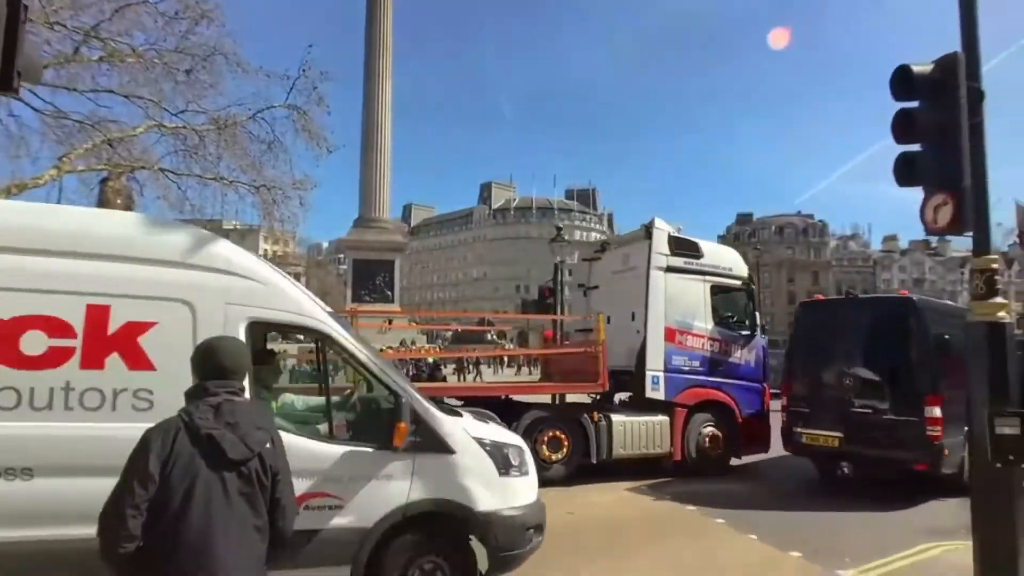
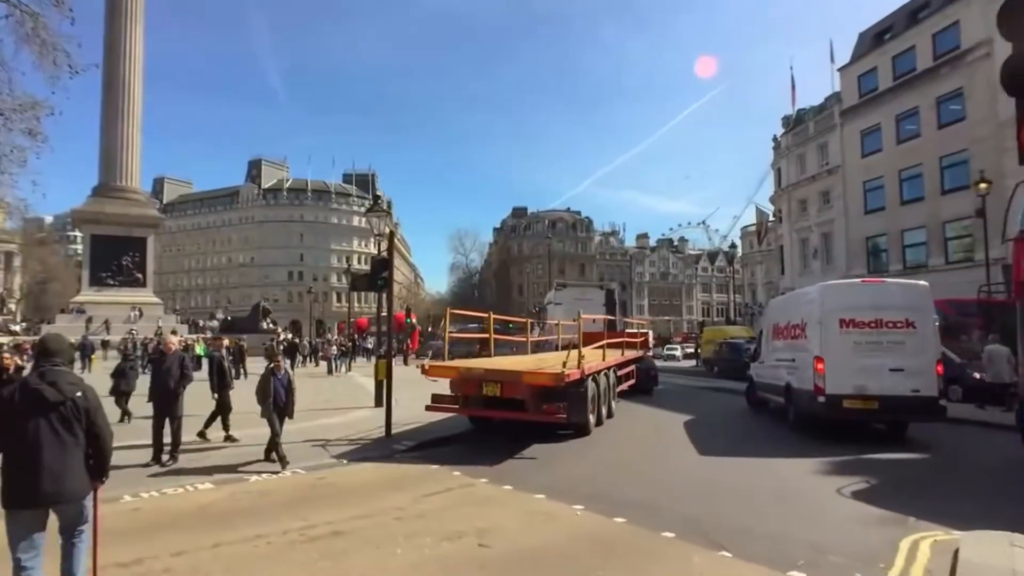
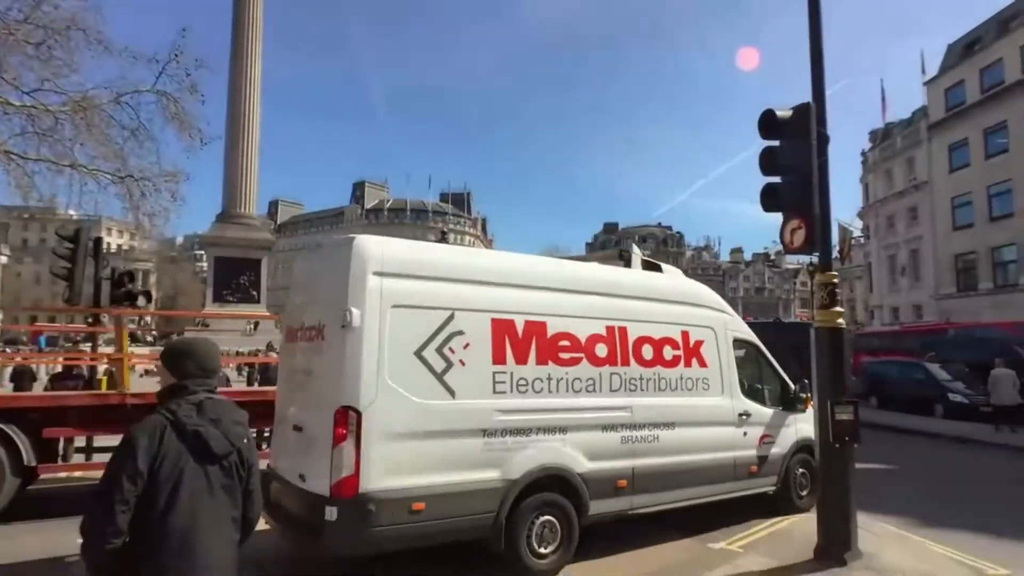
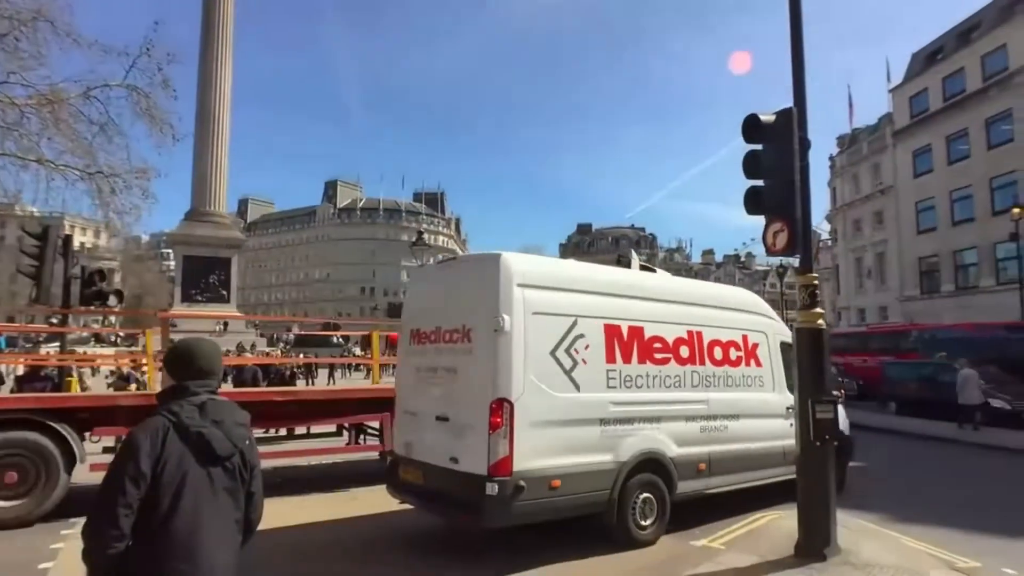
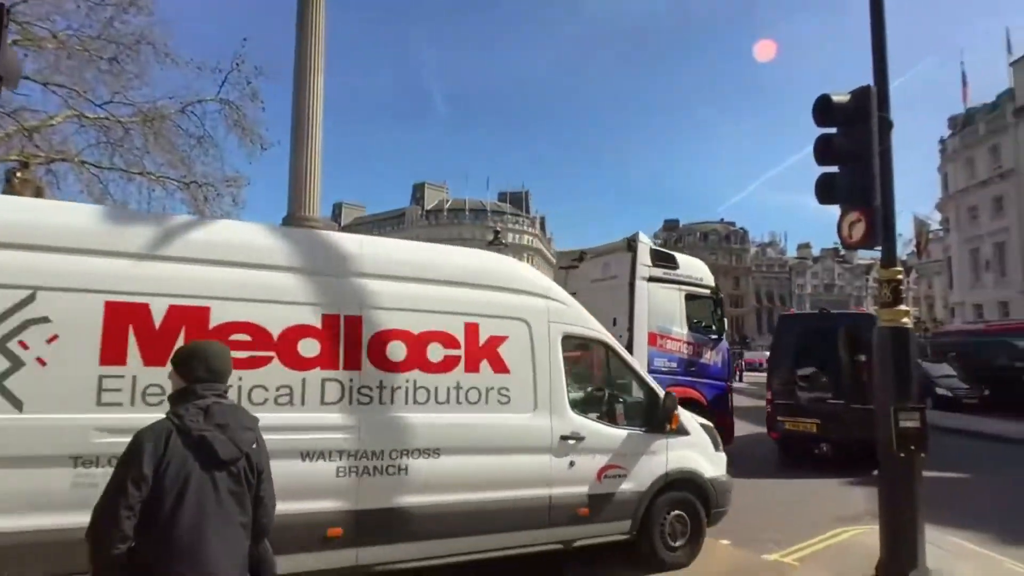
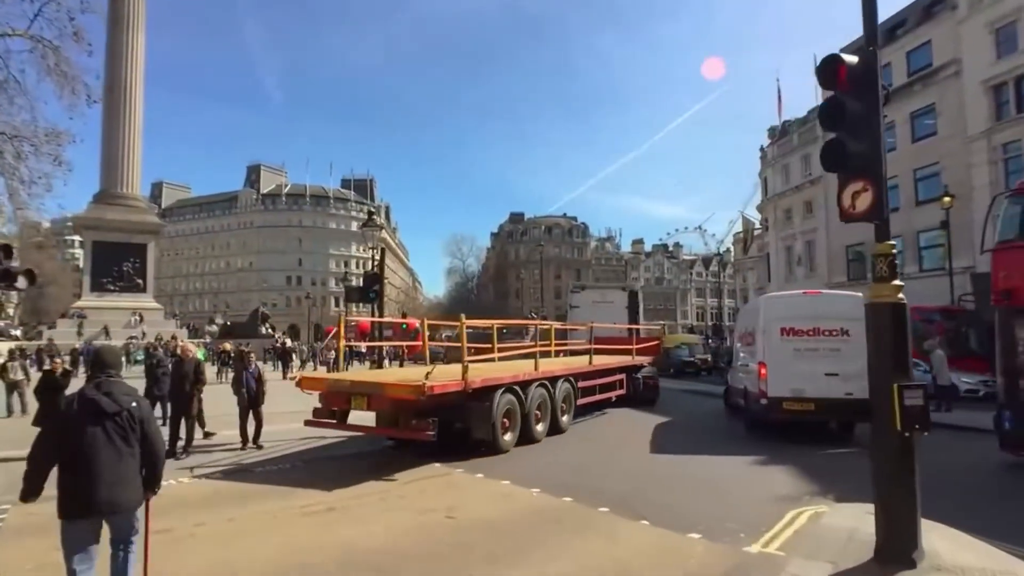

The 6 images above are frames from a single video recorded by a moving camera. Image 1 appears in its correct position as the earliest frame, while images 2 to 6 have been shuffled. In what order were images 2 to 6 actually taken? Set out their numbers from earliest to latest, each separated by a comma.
5, 3, 4, 6, 2
